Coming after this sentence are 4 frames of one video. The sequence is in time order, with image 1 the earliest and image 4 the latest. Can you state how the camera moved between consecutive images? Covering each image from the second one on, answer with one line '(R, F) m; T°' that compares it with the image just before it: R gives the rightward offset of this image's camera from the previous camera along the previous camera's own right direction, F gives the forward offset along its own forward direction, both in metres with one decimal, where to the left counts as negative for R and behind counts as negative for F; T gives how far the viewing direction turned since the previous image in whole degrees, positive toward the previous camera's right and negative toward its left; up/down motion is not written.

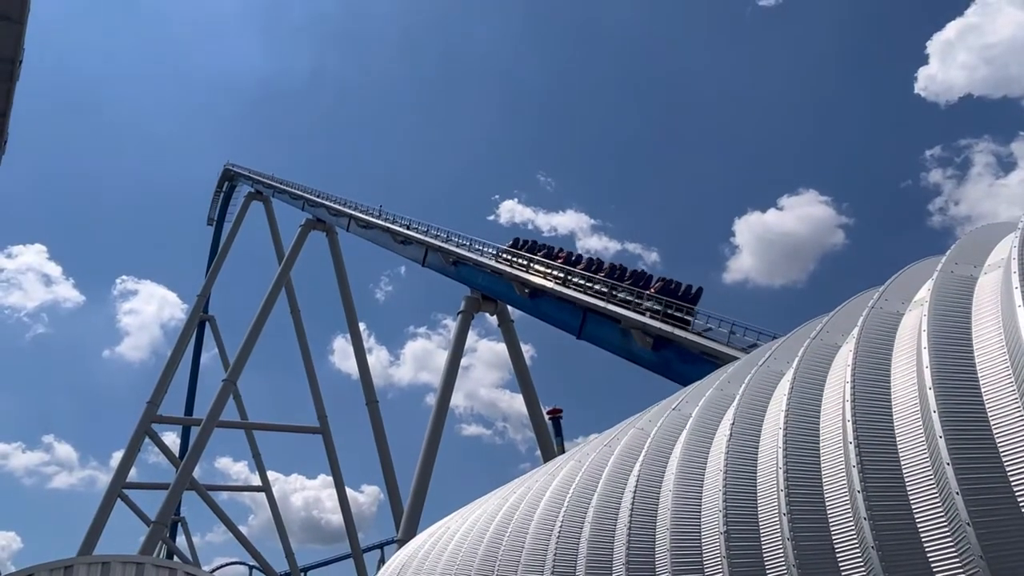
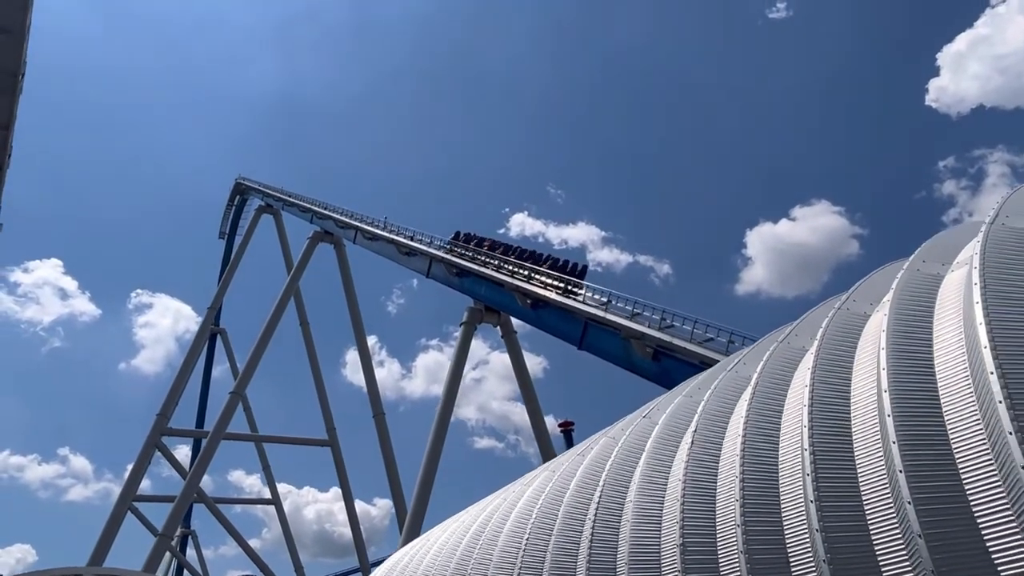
(+0.6, +0.3) m; -1°
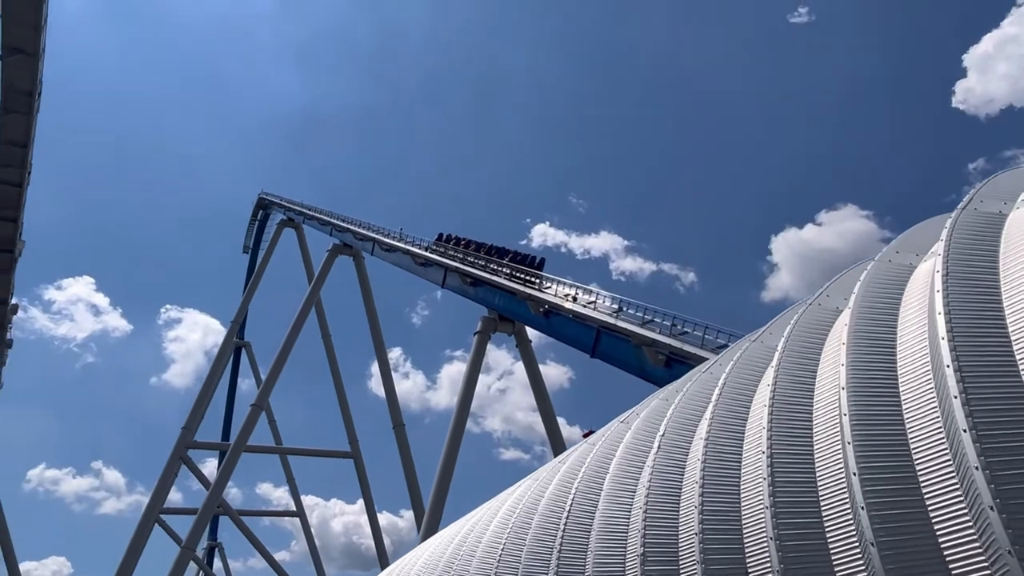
(+0.6, +0.3) m; -2°
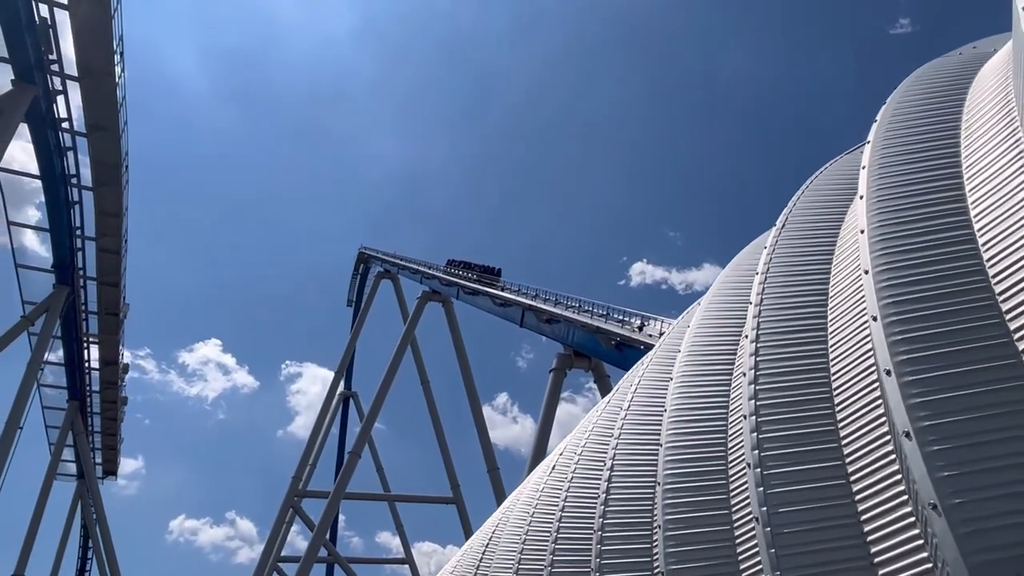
(+2.0, +0.7) m; -8°
